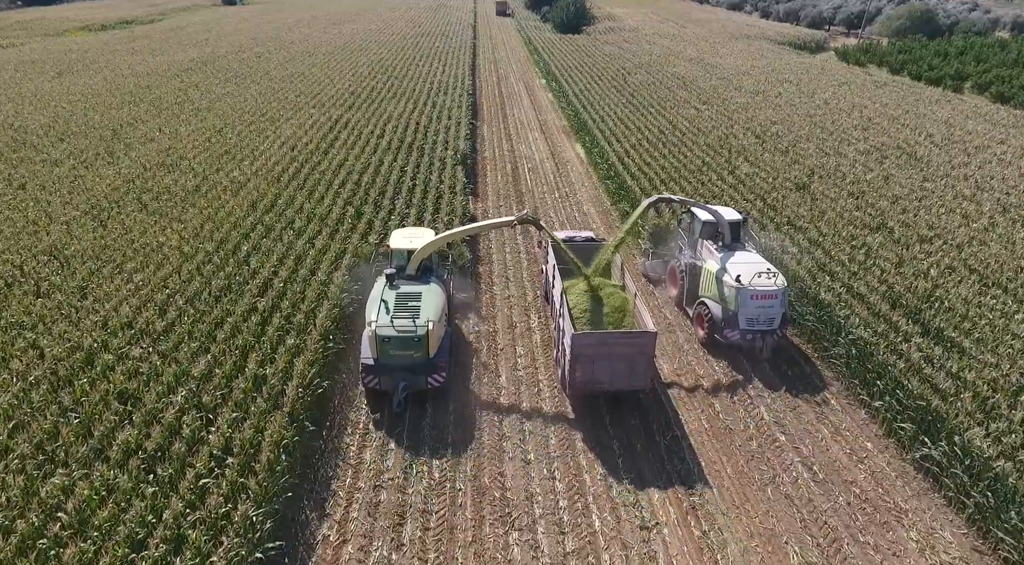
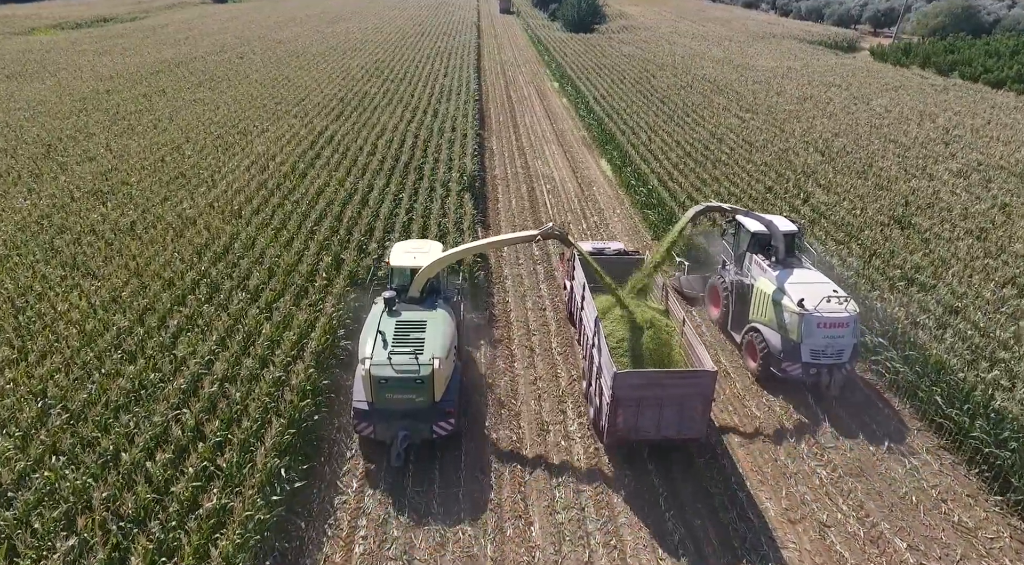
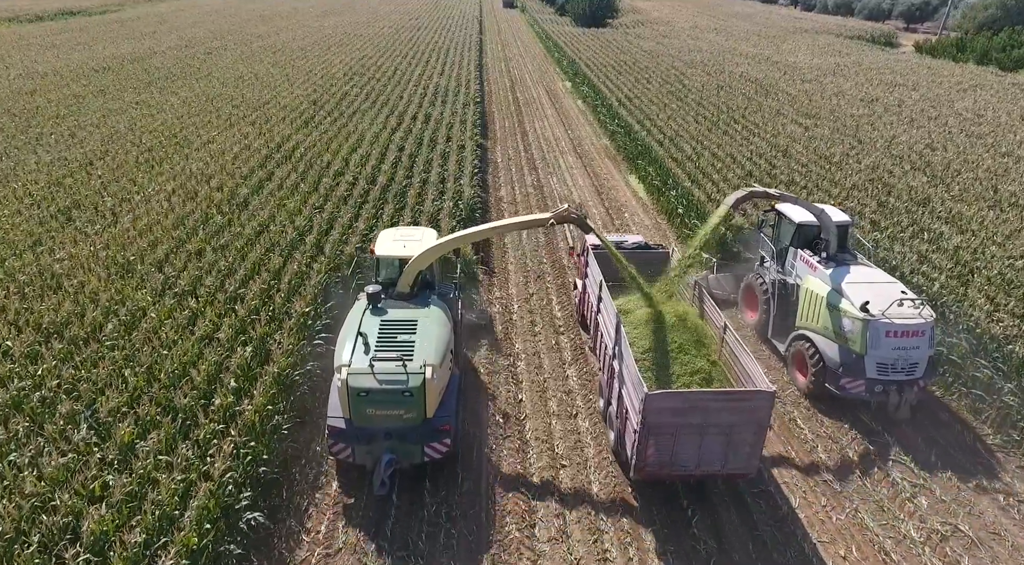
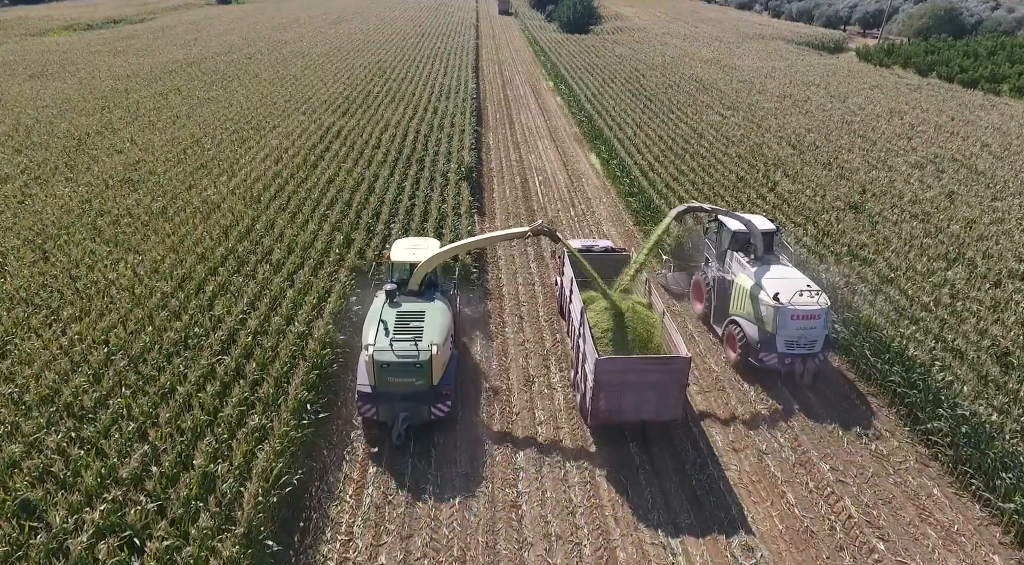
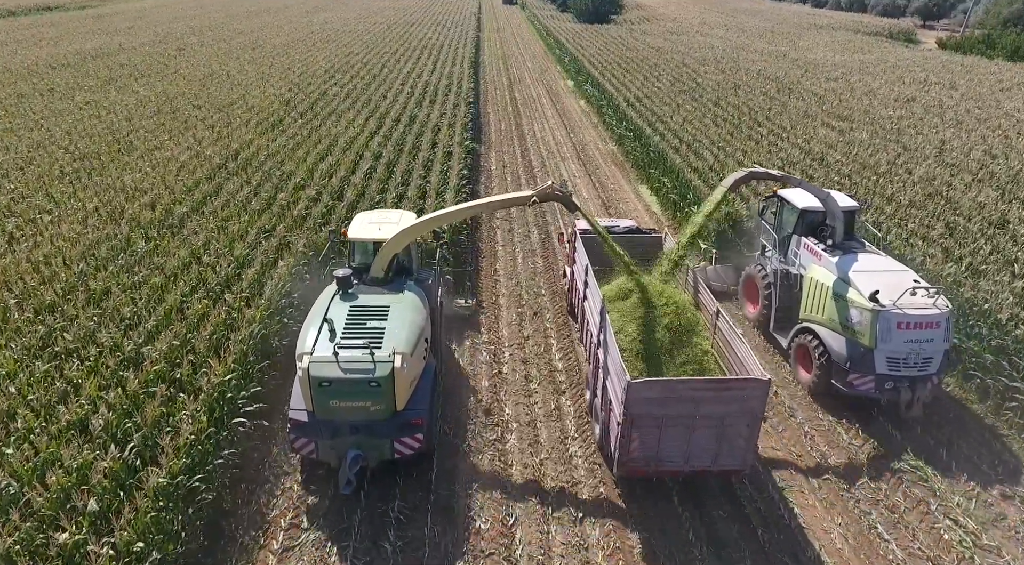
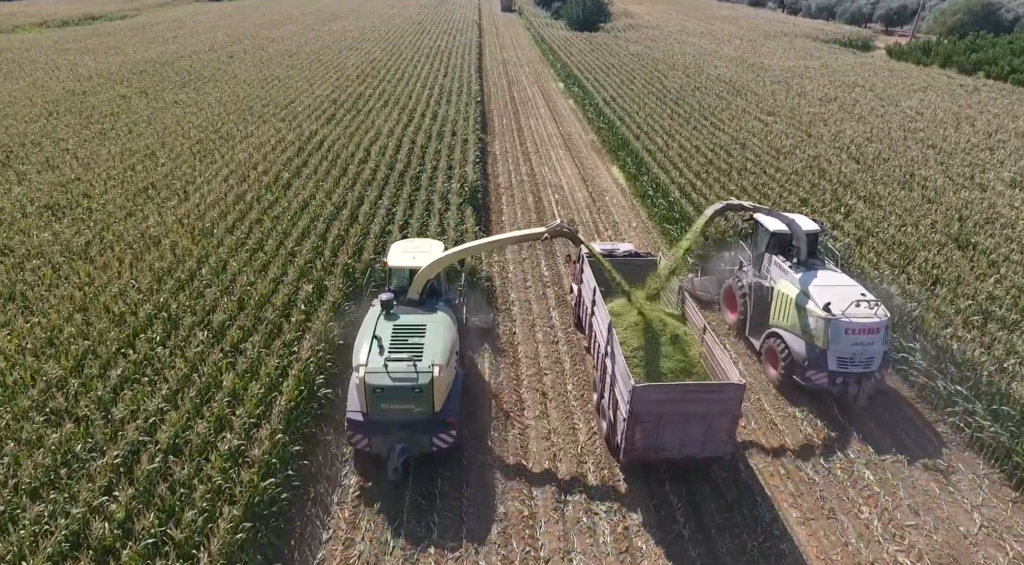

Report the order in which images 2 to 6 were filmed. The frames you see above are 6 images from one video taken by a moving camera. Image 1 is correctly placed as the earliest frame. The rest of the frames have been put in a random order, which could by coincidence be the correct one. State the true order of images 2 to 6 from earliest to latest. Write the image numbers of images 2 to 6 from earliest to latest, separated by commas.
4, 2, 6, 3, 5
